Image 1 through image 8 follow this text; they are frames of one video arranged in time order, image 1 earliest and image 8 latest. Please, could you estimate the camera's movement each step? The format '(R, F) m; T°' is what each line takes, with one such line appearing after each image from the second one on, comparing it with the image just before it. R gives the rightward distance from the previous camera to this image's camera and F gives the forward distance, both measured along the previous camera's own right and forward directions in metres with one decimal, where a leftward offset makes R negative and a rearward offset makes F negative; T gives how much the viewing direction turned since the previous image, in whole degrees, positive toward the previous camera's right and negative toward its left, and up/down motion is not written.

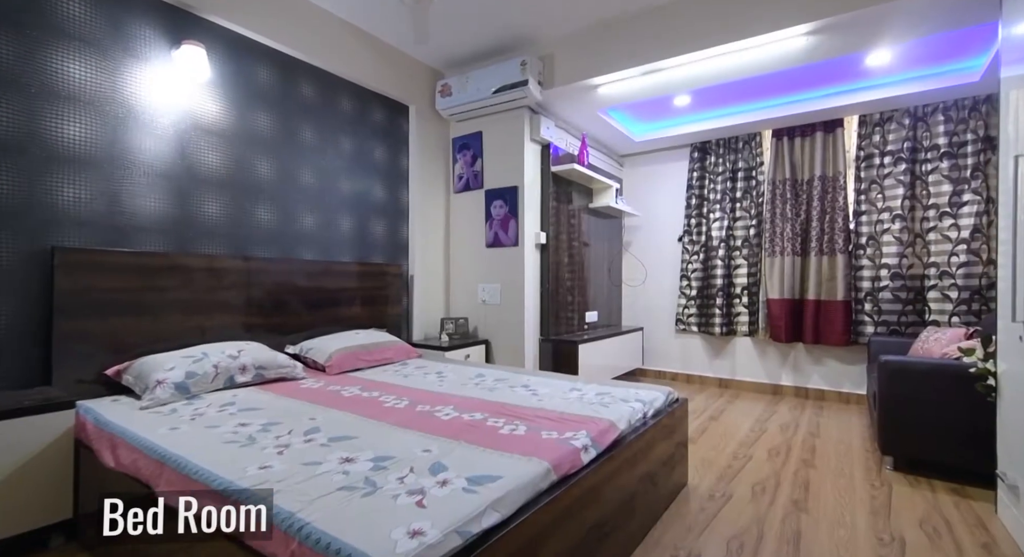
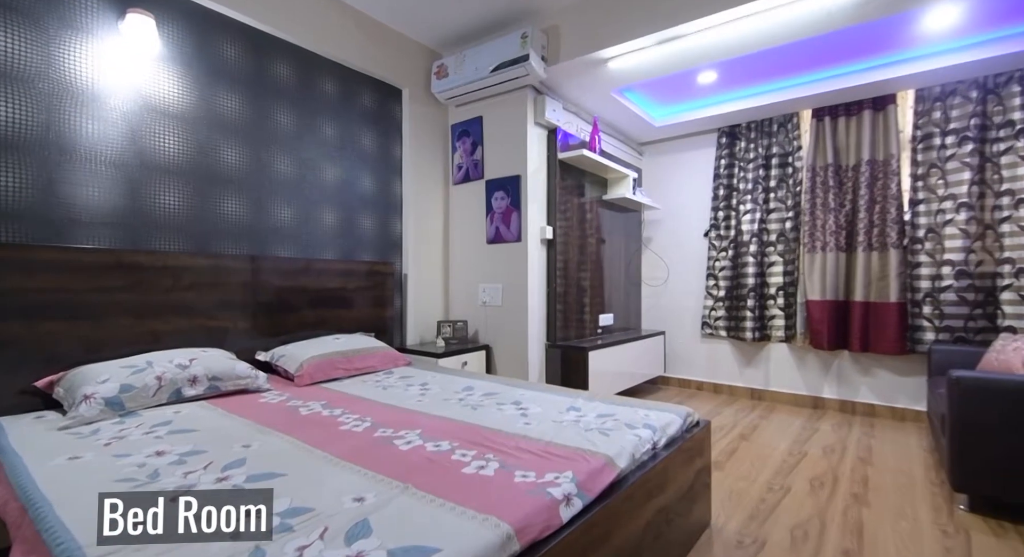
(+0.2, +0.3) m; -3°
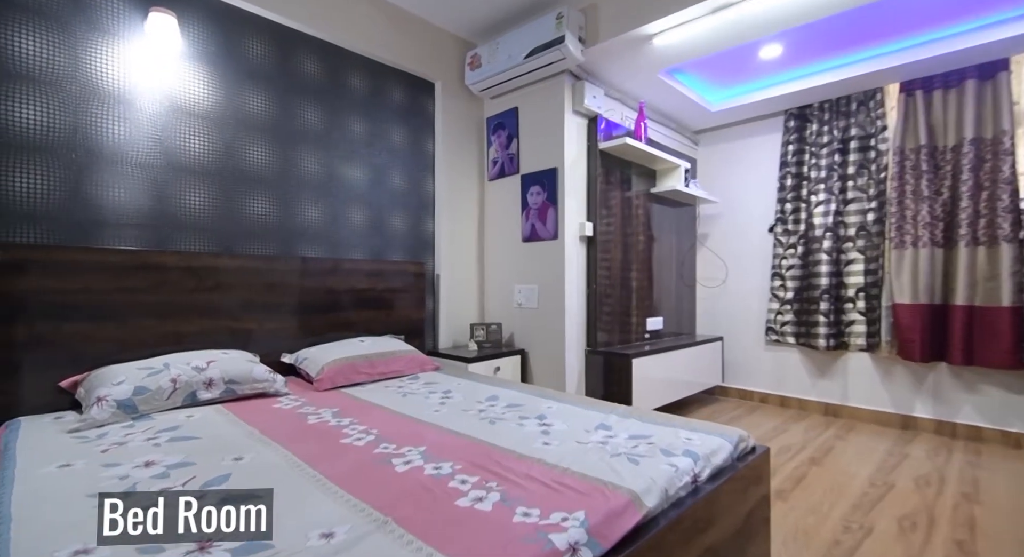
(+0.1, +0.2) m; -7°
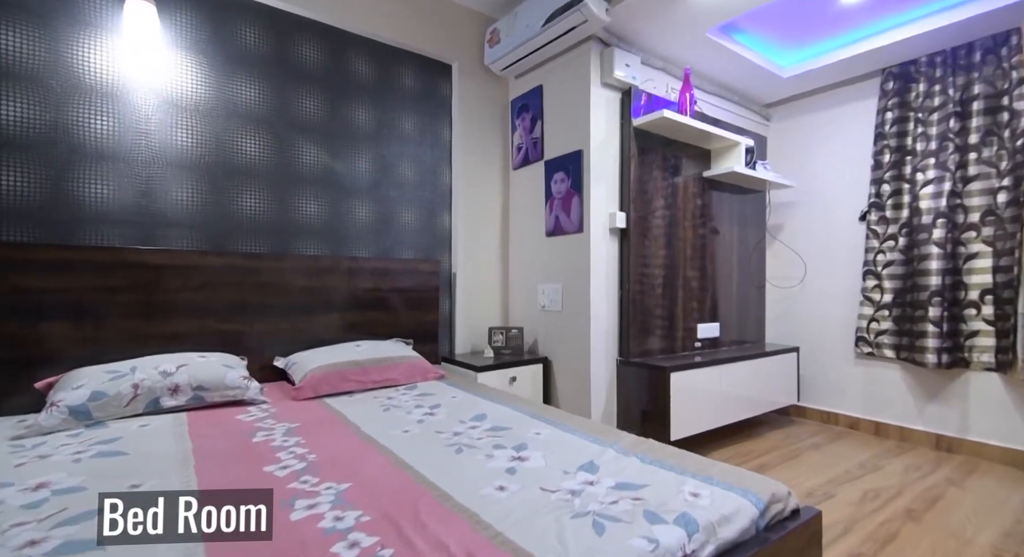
(+0.3, +0.4) m; -10°
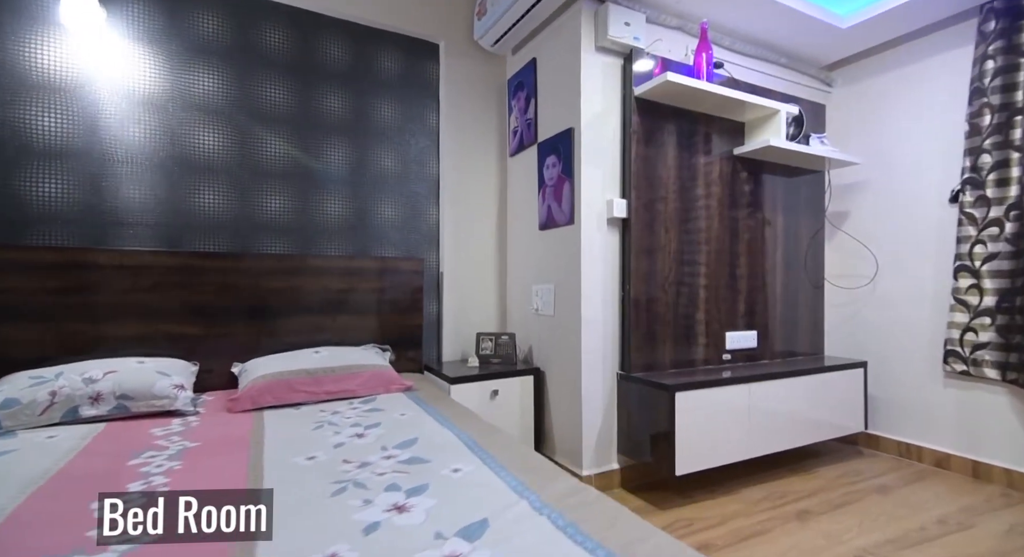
(+0.4, +0.4) m; -9°
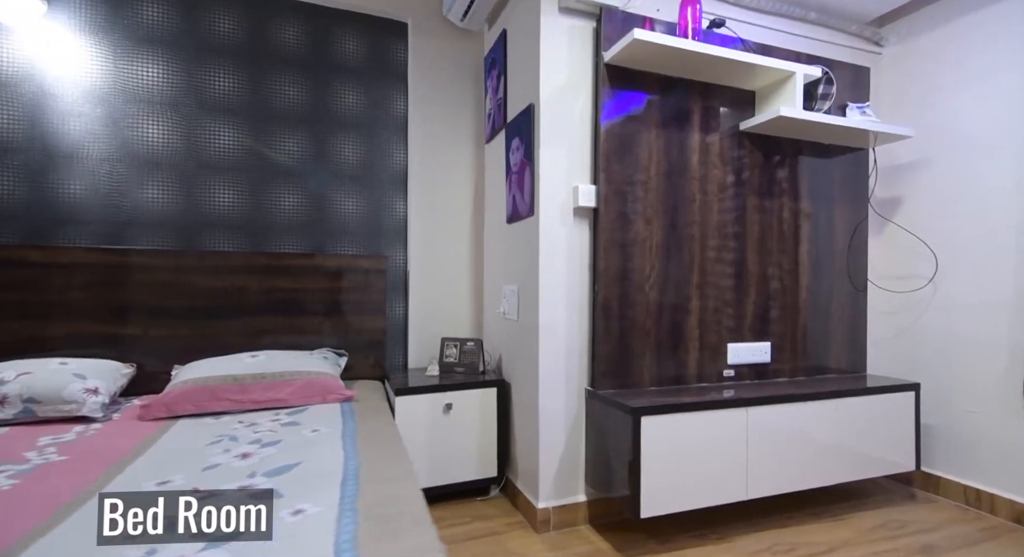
(+0.4, +0.3) m; -8°
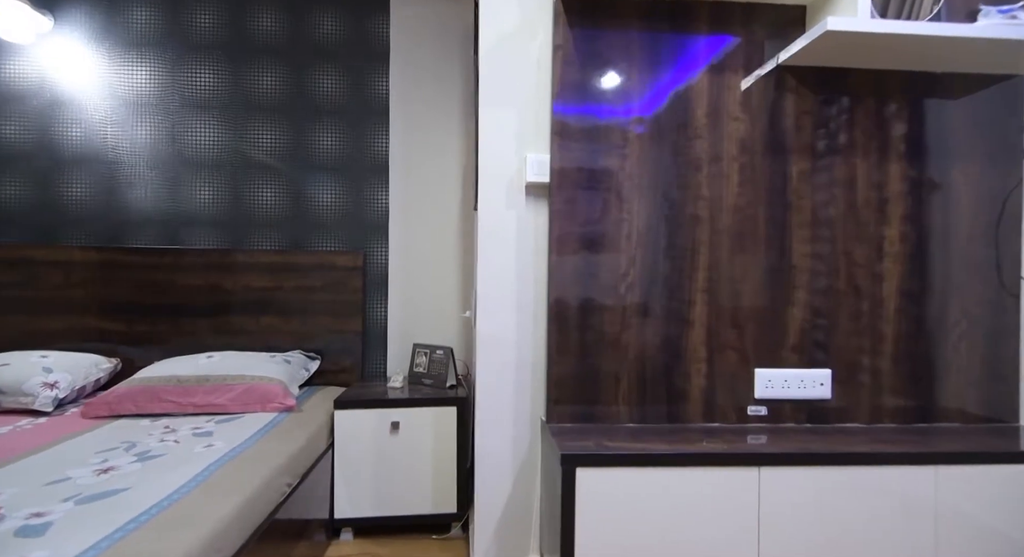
(+0.6, +0.5) m; -16°
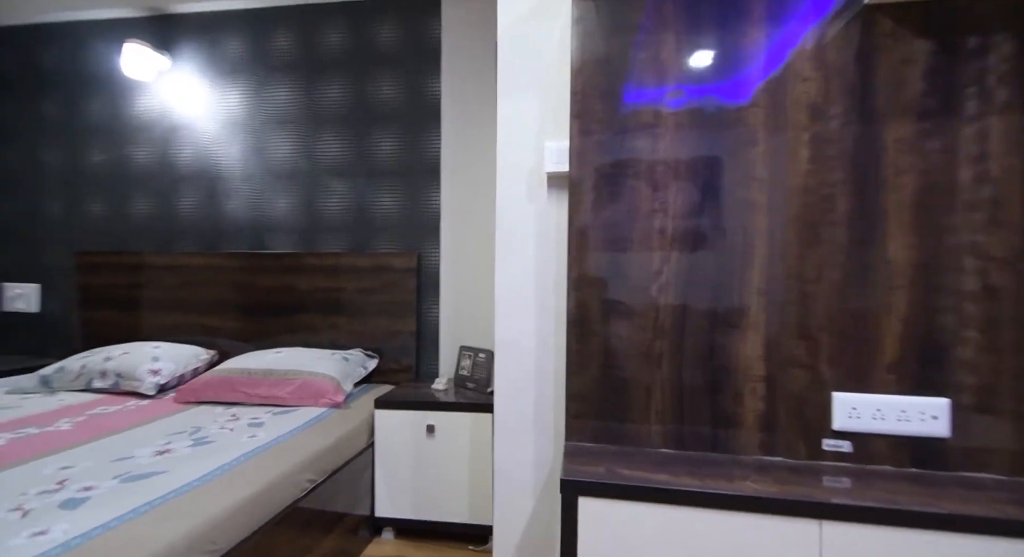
(+0.3, +0.2) m; -14°
